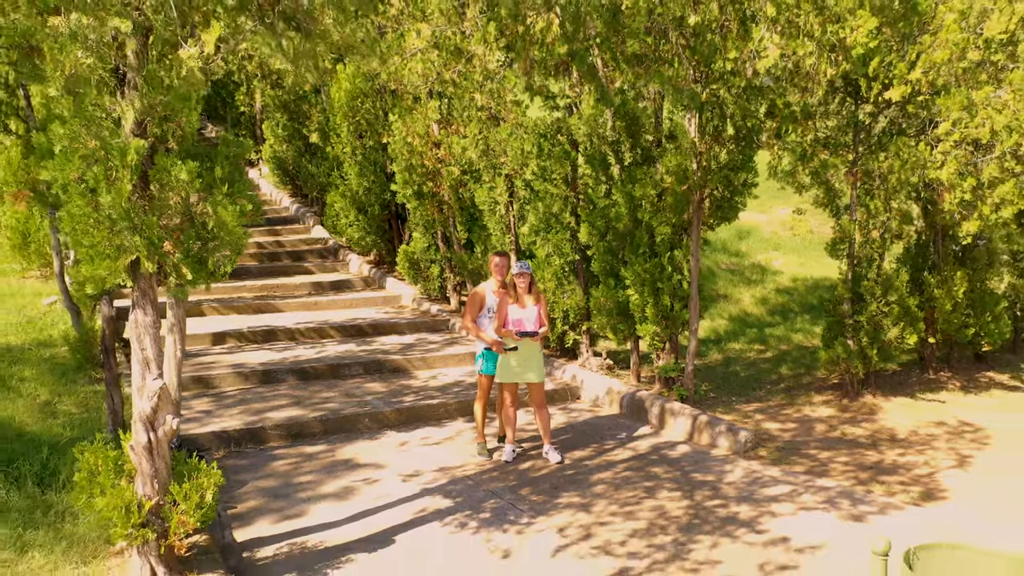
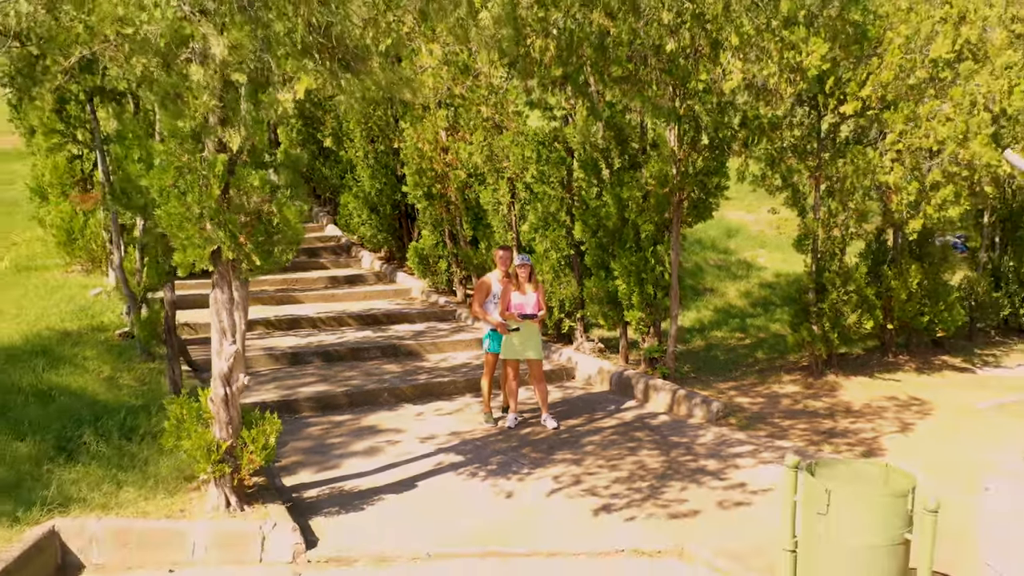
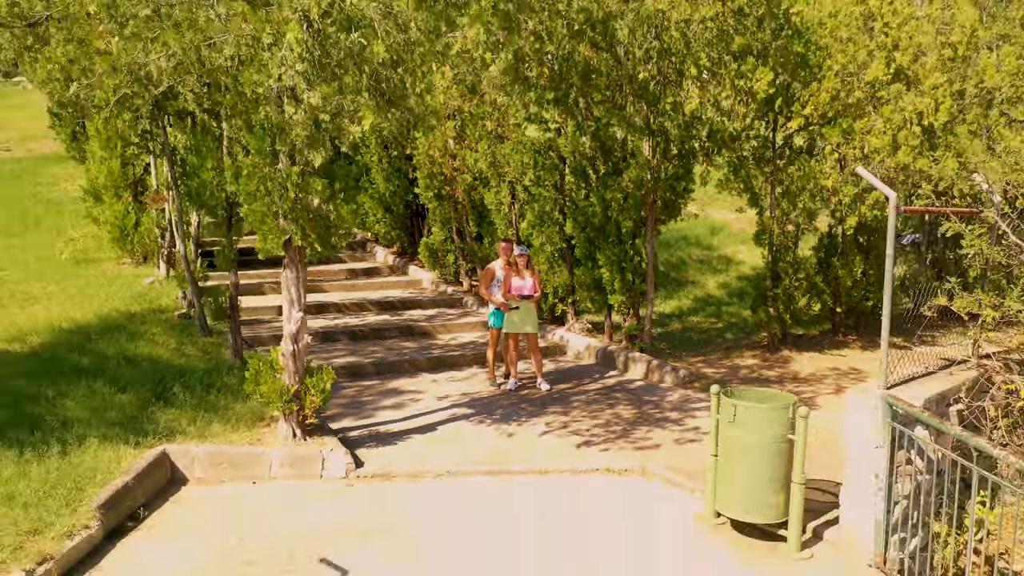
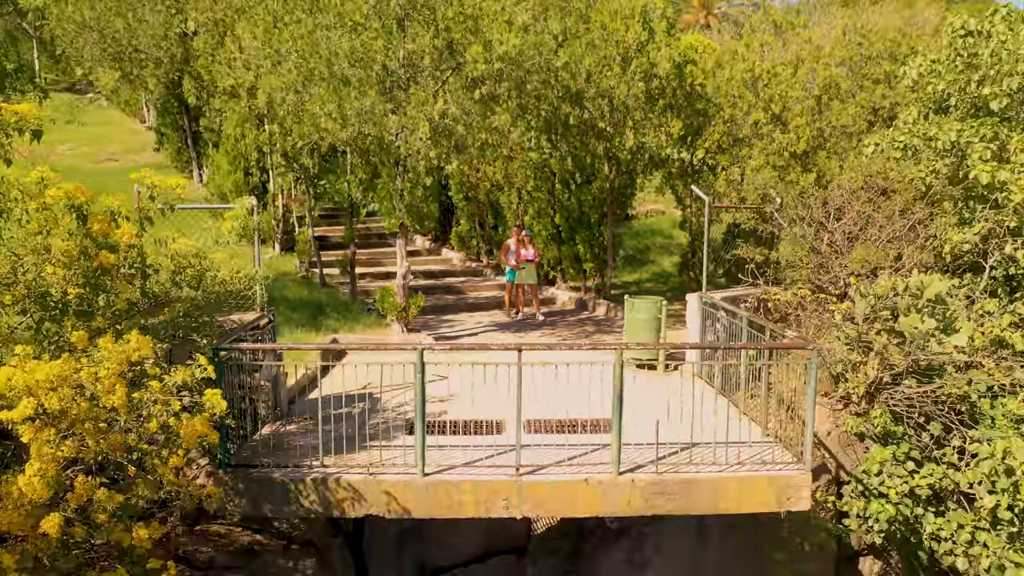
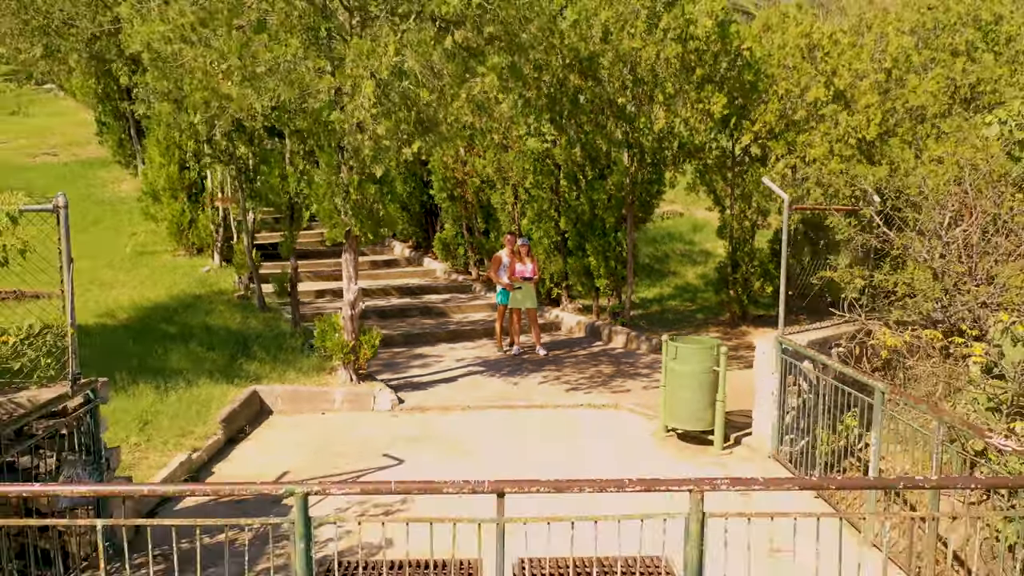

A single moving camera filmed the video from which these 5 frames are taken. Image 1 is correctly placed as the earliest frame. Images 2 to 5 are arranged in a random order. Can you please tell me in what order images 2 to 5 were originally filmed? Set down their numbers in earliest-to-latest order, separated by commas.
2, 3, 5, 4
